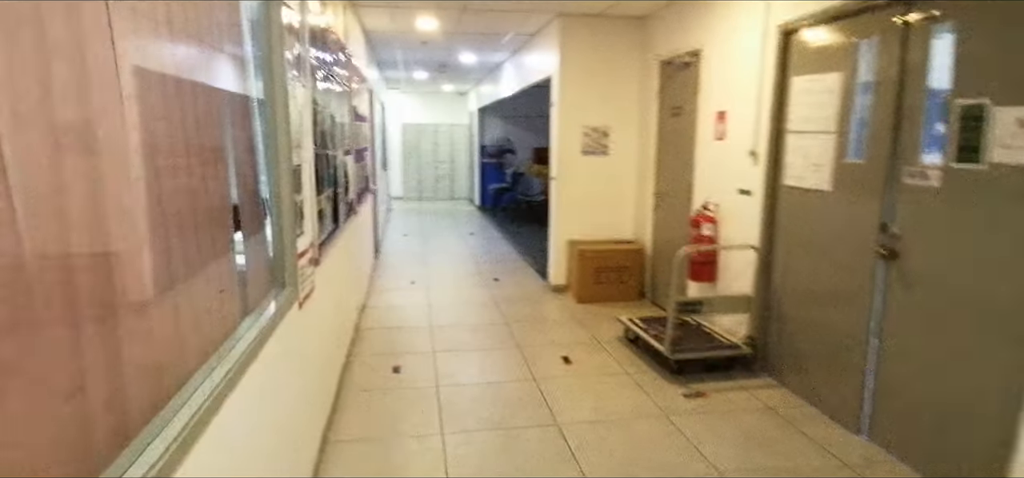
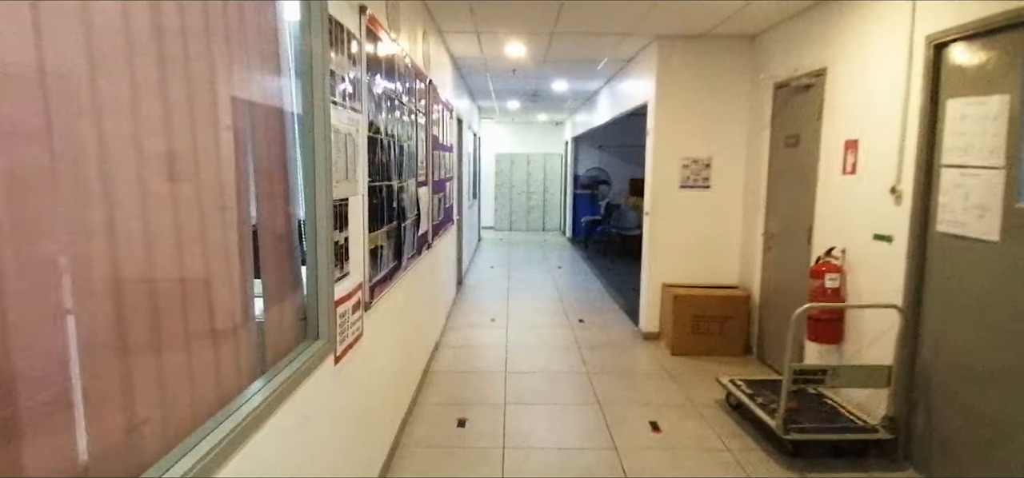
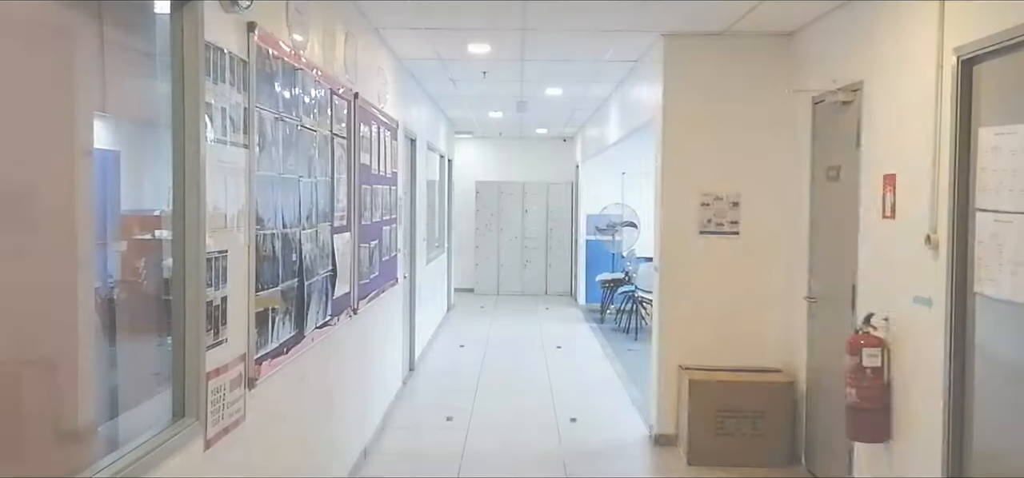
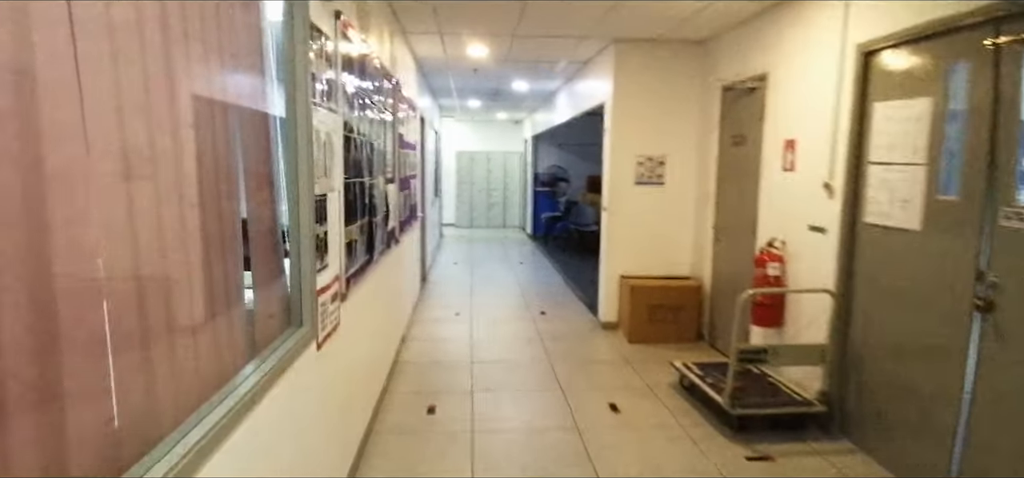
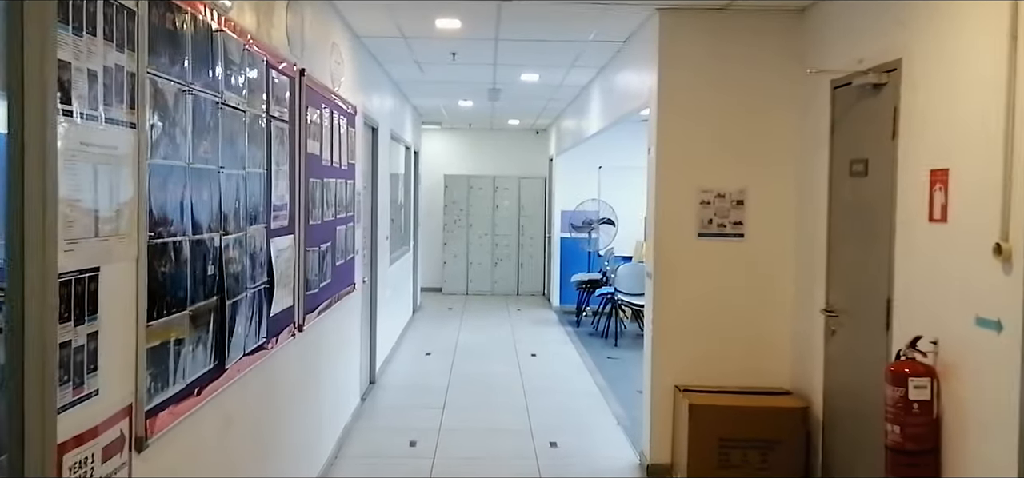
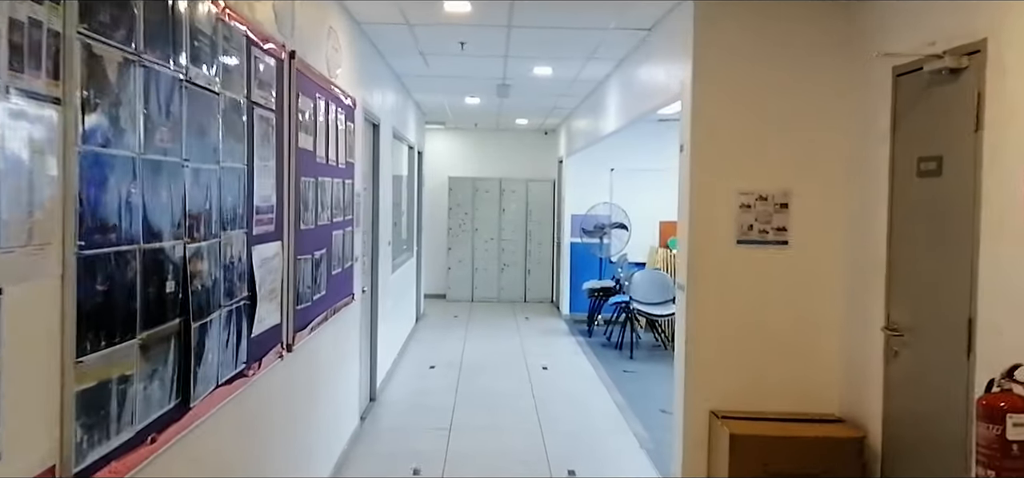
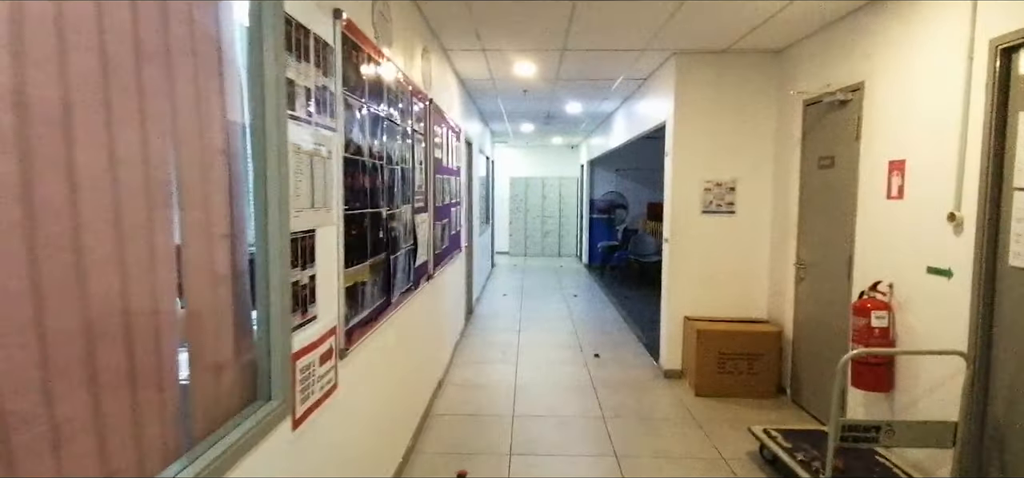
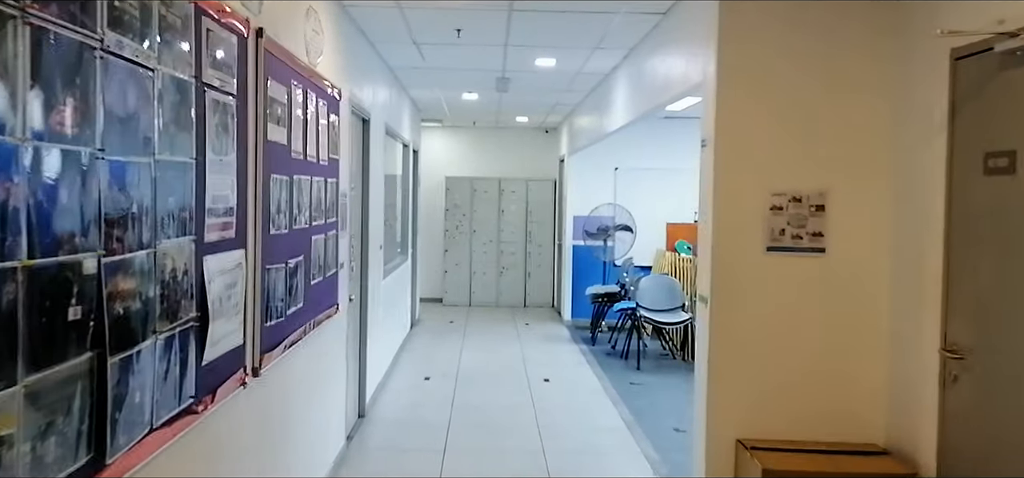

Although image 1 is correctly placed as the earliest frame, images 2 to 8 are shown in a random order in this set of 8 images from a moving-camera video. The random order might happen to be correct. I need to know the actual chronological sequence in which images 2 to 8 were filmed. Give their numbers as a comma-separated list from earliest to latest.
4, 2, 7, 3, 5, 6, 8
